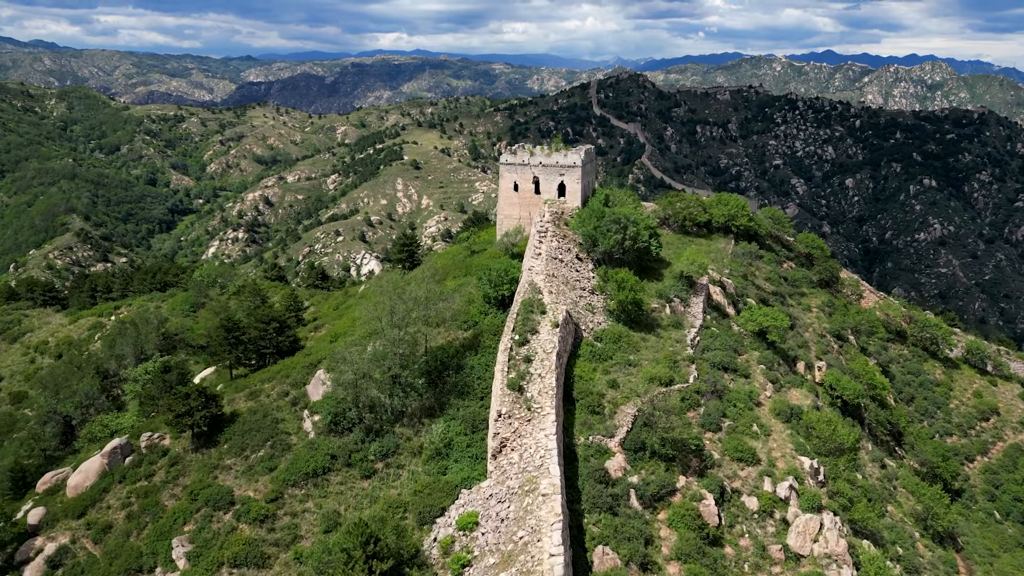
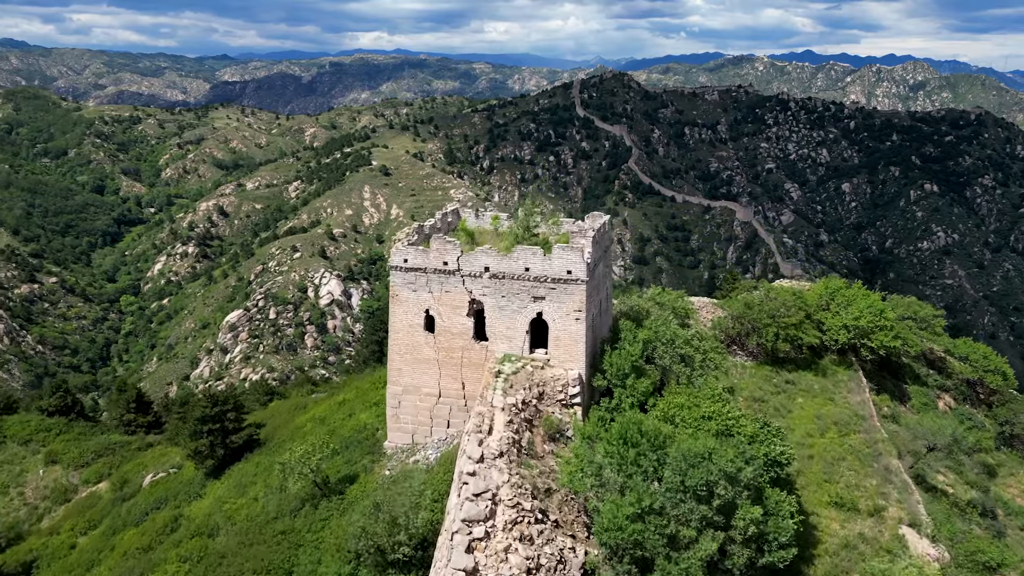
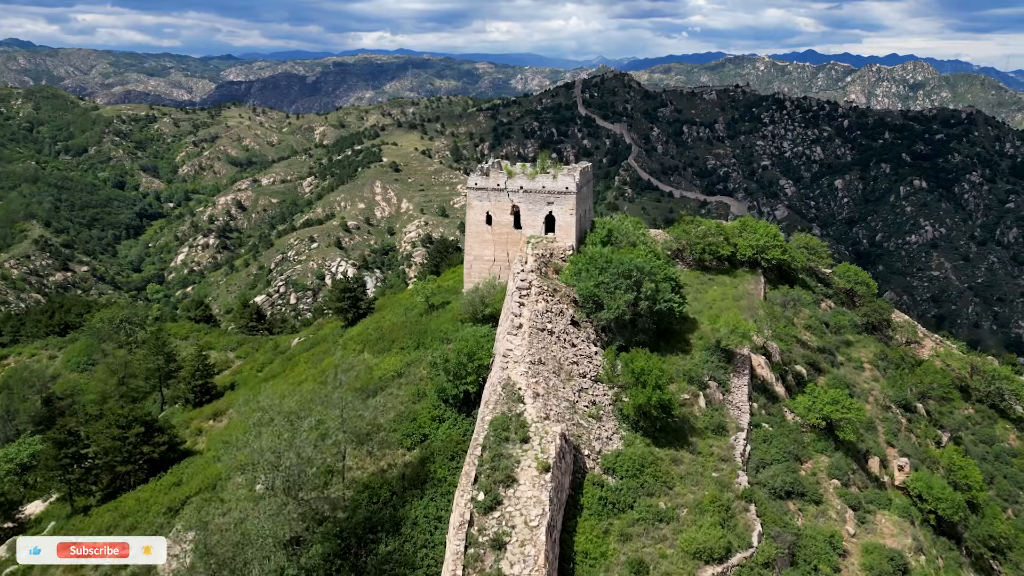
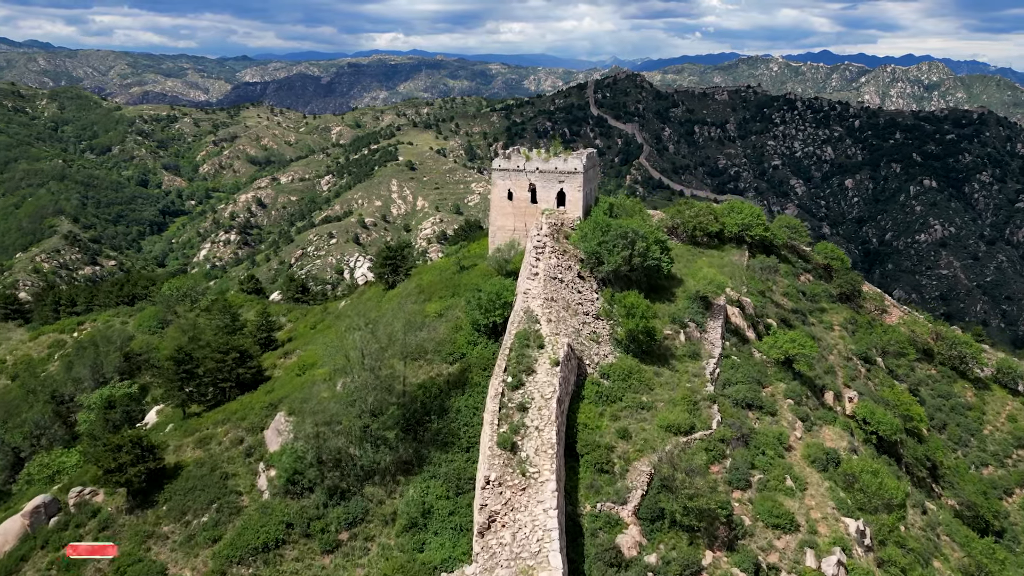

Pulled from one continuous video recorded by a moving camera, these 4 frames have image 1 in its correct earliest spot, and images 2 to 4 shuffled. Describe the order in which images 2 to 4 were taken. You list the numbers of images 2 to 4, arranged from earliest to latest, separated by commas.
4, 3, 2
